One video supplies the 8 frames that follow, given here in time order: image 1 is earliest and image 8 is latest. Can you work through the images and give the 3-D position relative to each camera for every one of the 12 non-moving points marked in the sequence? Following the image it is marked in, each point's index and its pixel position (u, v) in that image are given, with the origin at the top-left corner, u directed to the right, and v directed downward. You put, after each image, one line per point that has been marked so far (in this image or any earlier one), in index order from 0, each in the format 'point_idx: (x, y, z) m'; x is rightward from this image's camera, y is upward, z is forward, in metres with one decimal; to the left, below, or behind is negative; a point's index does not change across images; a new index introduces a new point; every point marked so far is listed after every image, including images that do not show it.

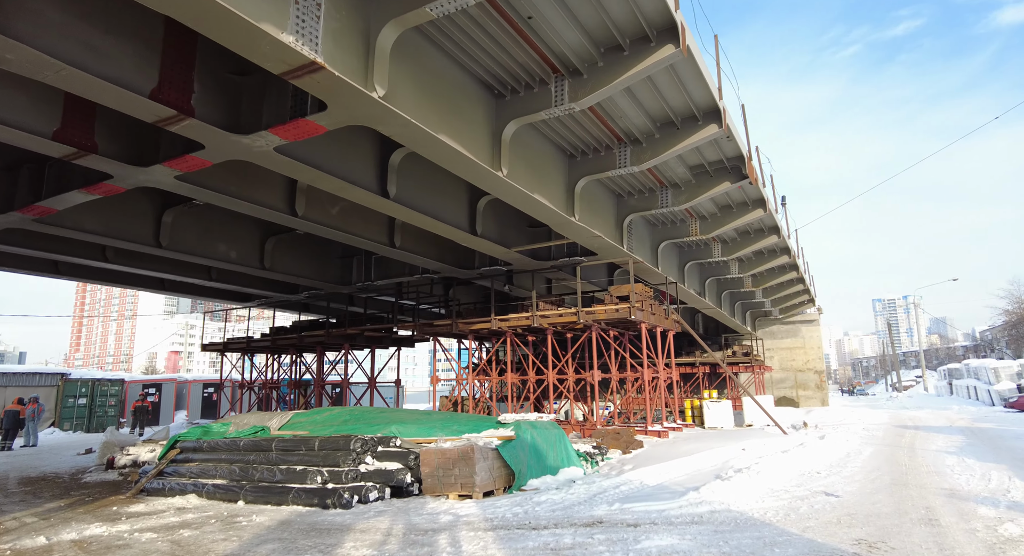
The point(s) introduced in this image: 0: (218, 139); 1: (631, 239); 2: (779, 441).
0: (-4.9, +2.3, +9.6) m
1: (+3.9, +1.3, +18.9) m
2: (+7.5, -4.6, +16.2) m
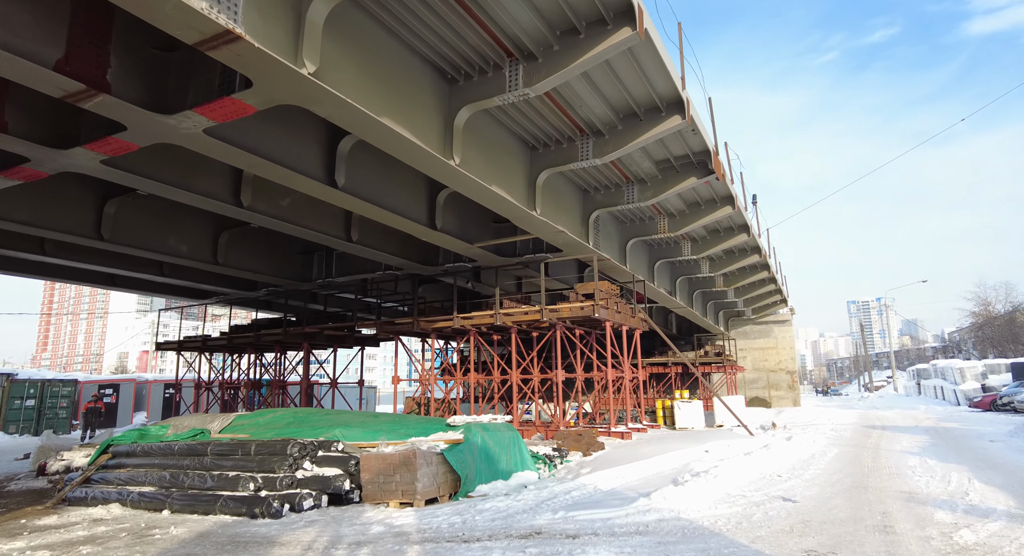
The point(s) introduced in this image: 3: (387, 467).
0: (-5.7, +2.4, +8.8) m
1: (+2.7, +1.4, +18.5) m
2: (+6.3, -4.6, +15.8) m
3: (-2.1, -3.2, +9.6) m
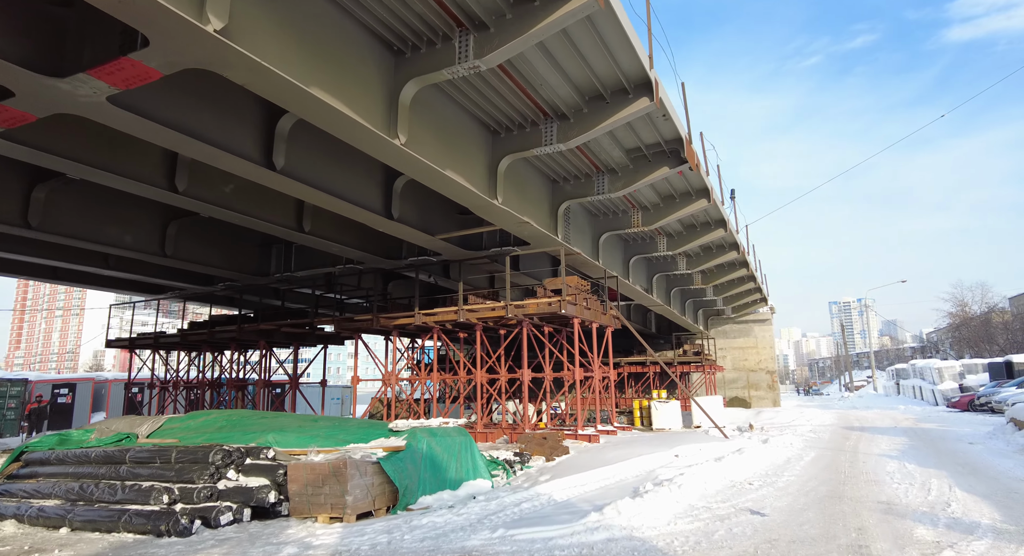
0: (-6.5, +2.6, +7.8) m
1: (+1.7, +1.6, +17.6) m
2: (+5.3, -4.4, +15.1) m
3: (-2.9, -3.0, +8.6) m
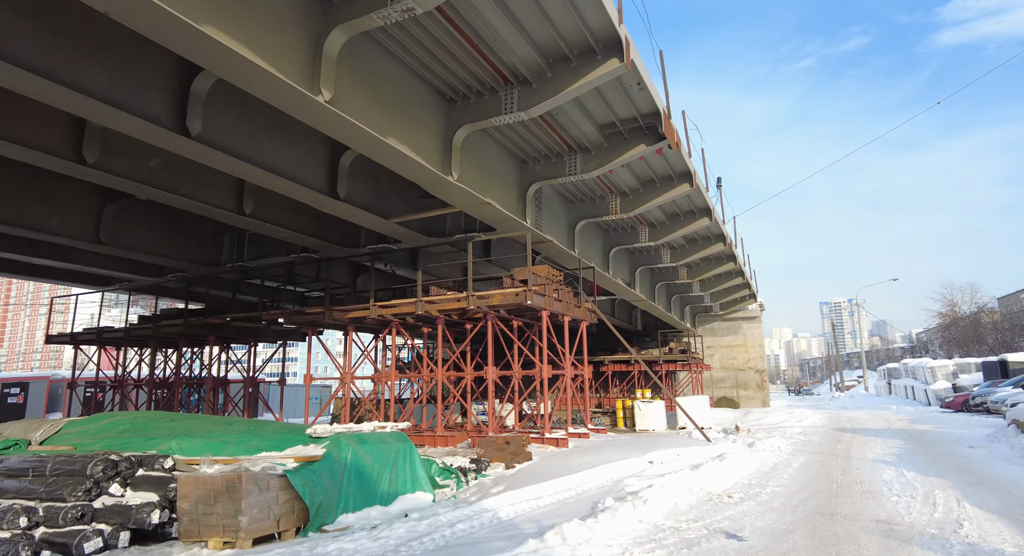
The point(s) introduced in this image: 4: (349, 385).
0: (-7.4, +2.9, +6.3) m
1: (+0.7, +1.9, +16.2) m
2: (+4.4, -4.1, +13.7) m
3: (-3.8, -2.7, +7.2) m
4: (-5.2, -3.4, +18.5) m
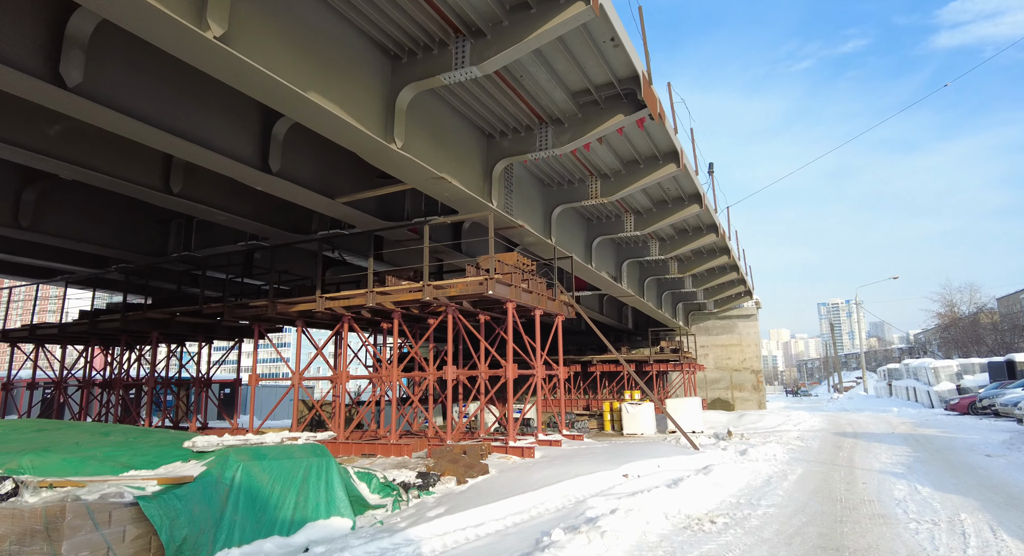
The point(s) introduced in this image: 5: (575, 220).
0: (-8.2, +3.2, +4.6) m
1: (-0.1, +2.1, +14.5) m
2: (+3.5, -3.9, +12.1) m
3: (-4.7, -2.4, +5.5) m
4: (-6.1, -3.1, +16.8) m
5: (+2.1, +1.9, +19.0) m
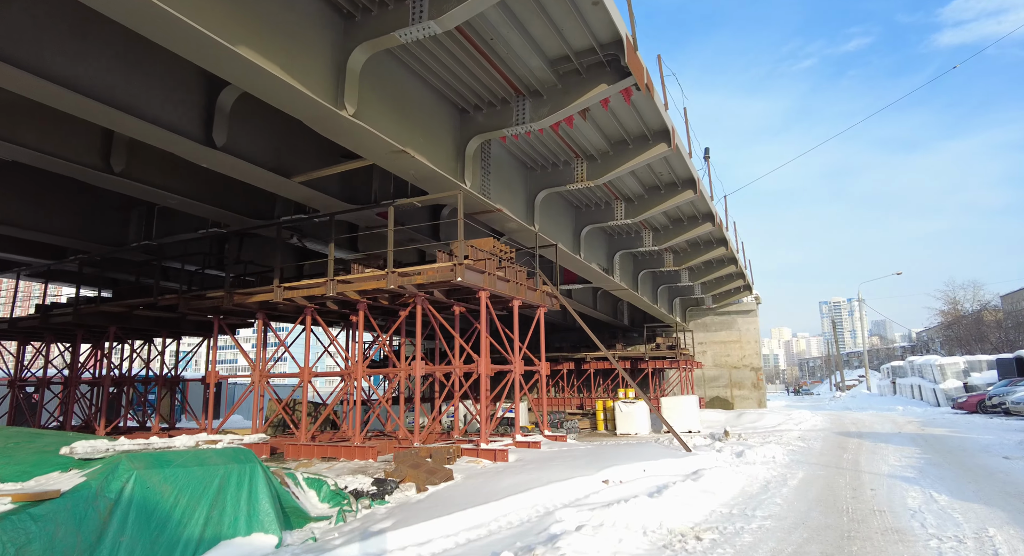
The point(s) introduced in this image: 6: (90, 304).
0: (-8.8, +3.5, +3.5) m
1: (-0.7, +2.4, +13.4) m
2: (+2.9, -3.6, +10.9) m
3: (-5.2, -2.1, +4.4) m
4: (-6.6, -2.8, +15.7) m
5: (+1.6, +2.2, +17.9) m
6: (-12.0, -0.8, +16.6) m
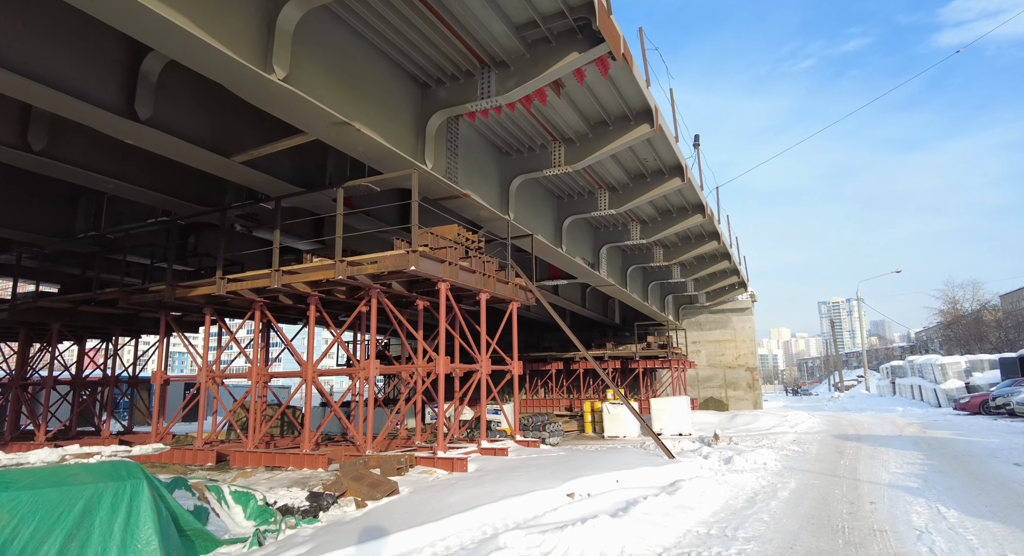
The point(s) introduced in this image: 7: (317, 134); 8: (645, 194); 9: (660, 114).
0: (-9.5, +3.7, +2.4) m
1: (-1.4, +2.6, +12.3) m
2: (+2.3, -3.4, +9.8) m
3: (-5.9, -1.9, +3.3) m
4: (-7.3, -2.7, +14.6) m
5: (+0.9, +2.4, +16.8) m
6: (-12.7, -0.6, +15.5) m
7: (-3.3, +2.4, +9.8) m
8: (+3.9, +2.4, +16.6) m
9: (+3.4, +3.8, +13.4) m
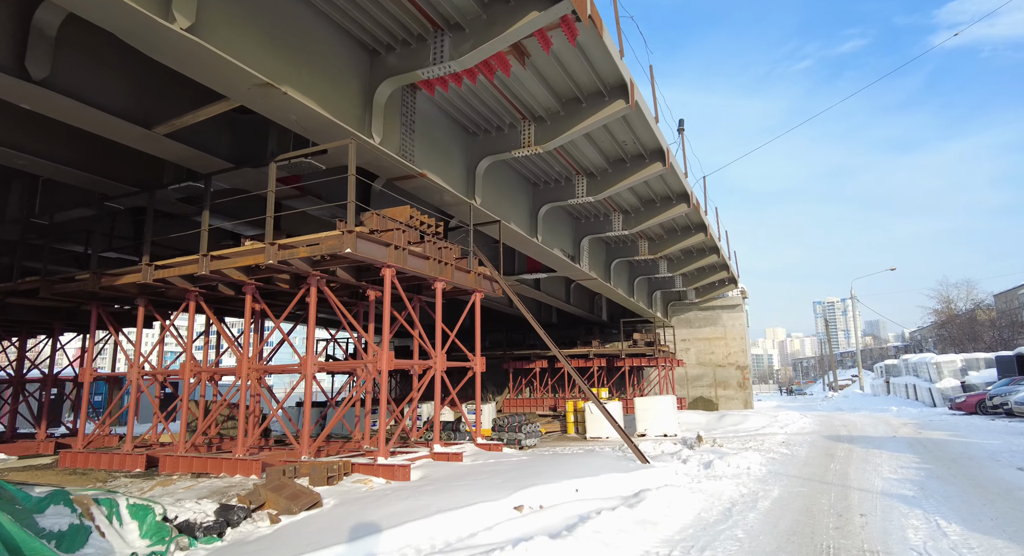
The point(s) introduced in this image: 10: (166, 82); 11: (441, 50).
0: (-10.2, +3.9, +1.2) m
1: (-2.2, +2.8, +11.2) m
2: (+1.5, -3.2, +8.8) m
3: (-6.6, -1.7, +2.2) m
4: (-8.1, -2.4, +13.5) m
5: (0.0, +2.6, +15.7) m
6: (-13.5, -0.4, +14.3) m
7: (-4.0, +2.7, +8.7) m
8: (+3.0, +2.7, +15.5) m
9: (+2.7, +4.0, +12.3) m
10: (-5.9, +3.3, +9.9) m
11: (-1.2, +3.9, +10.0) m
